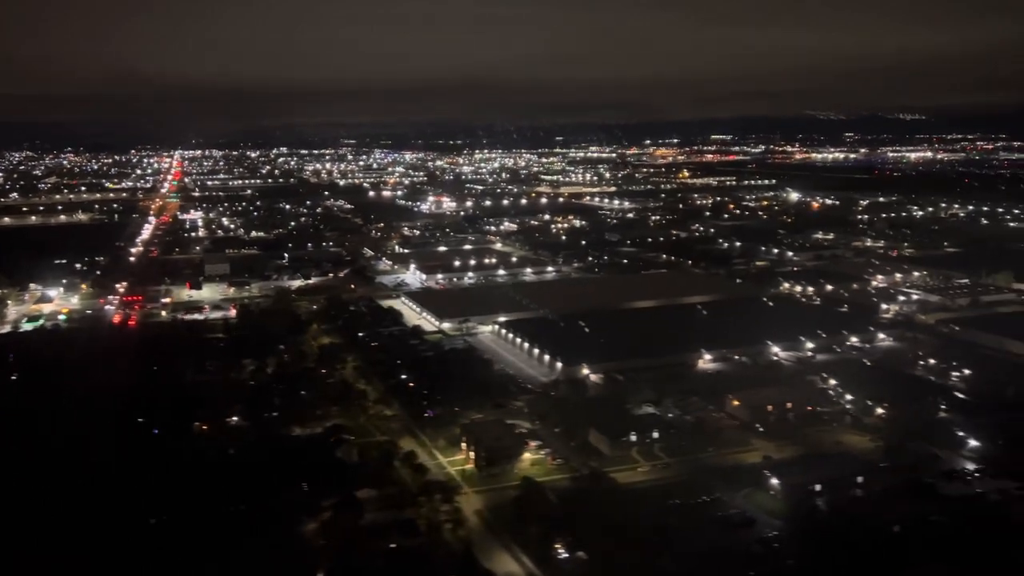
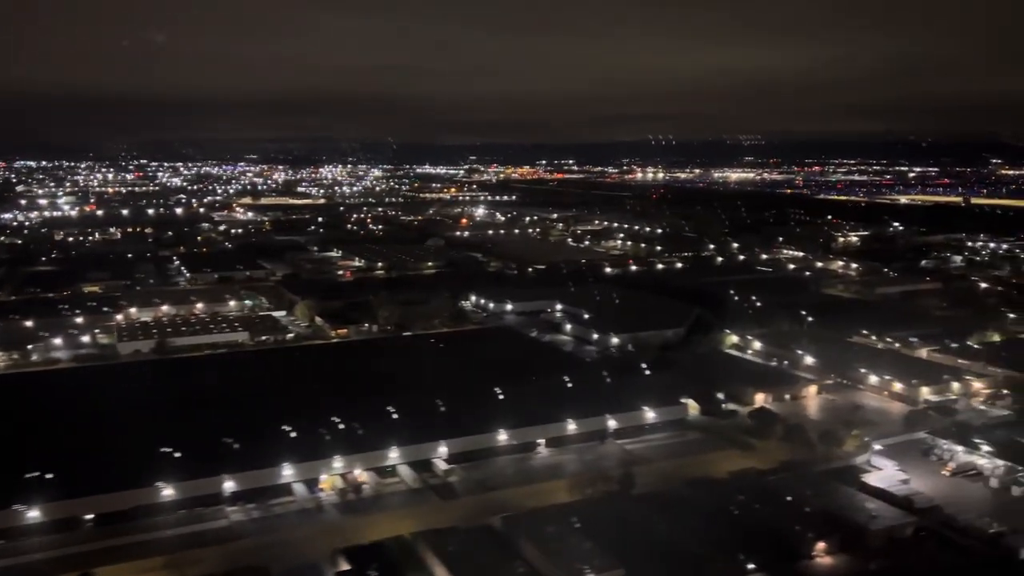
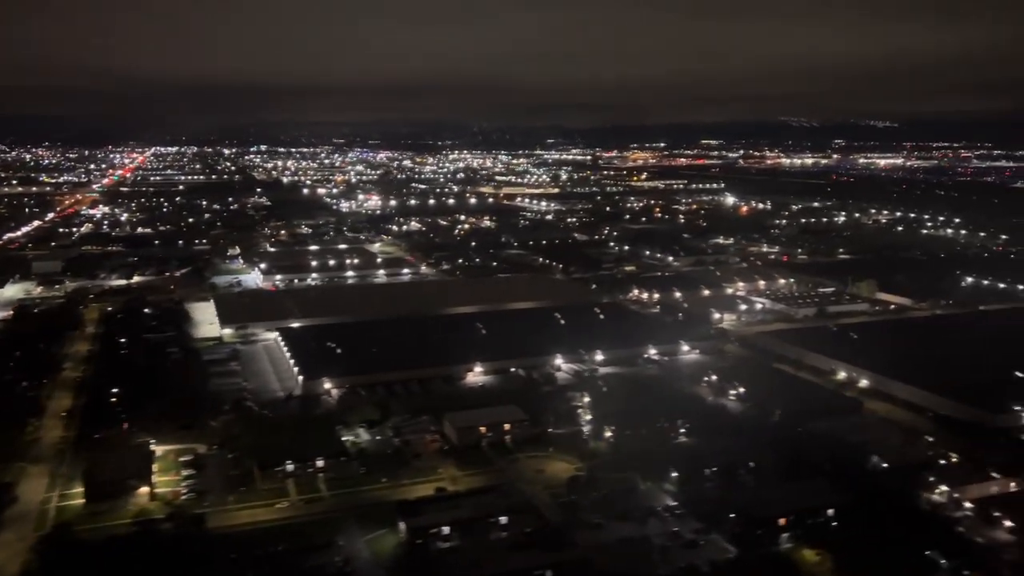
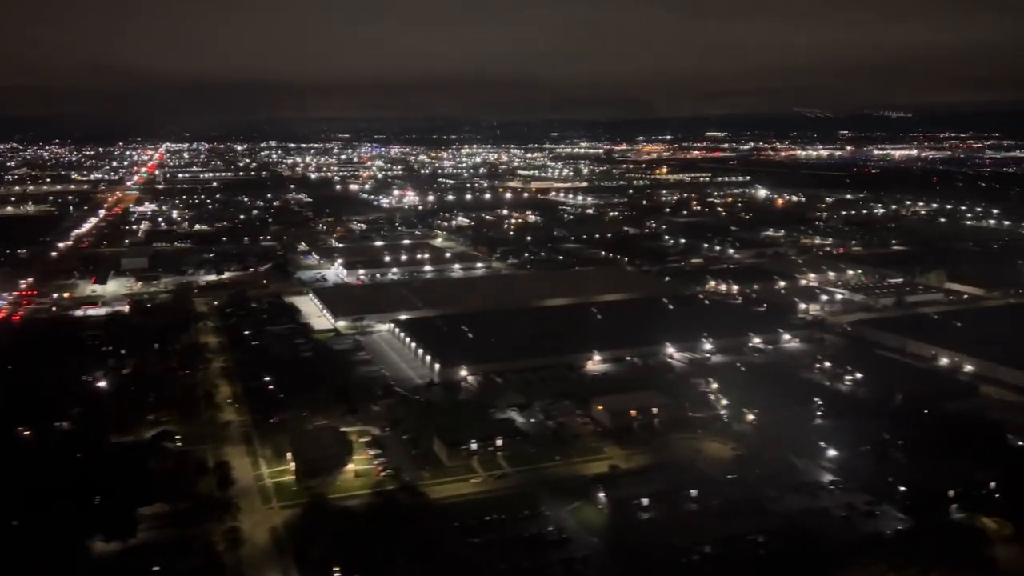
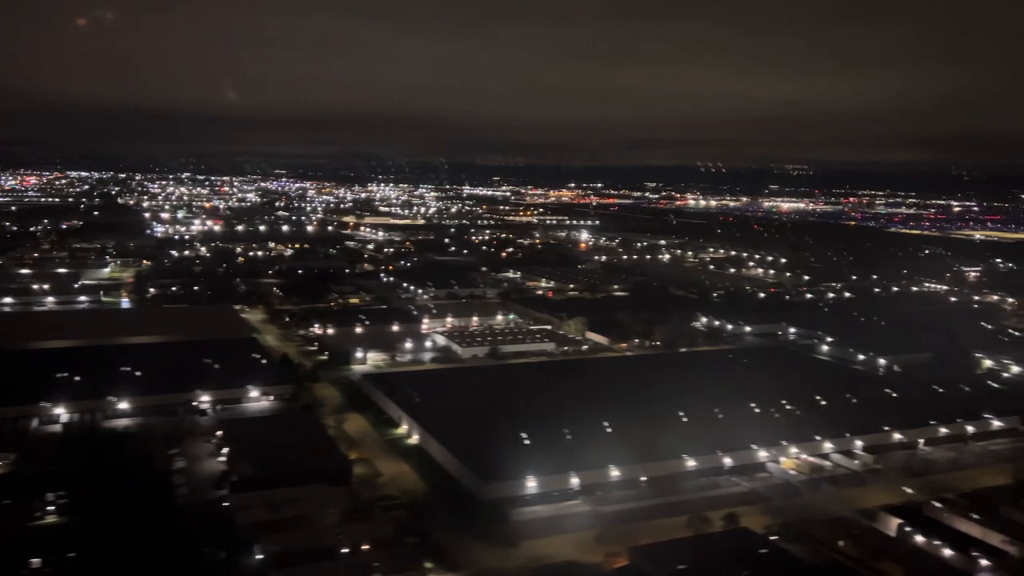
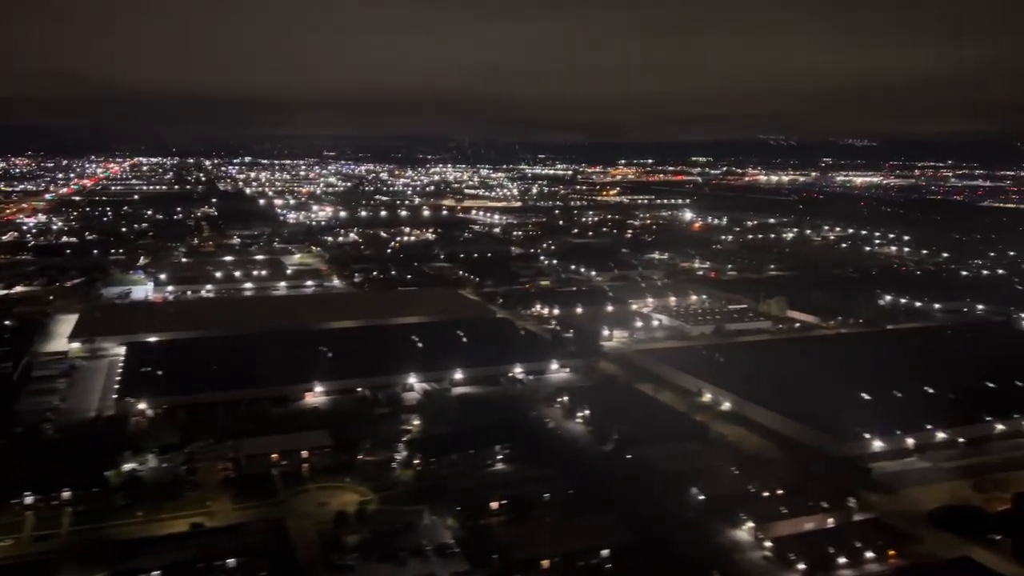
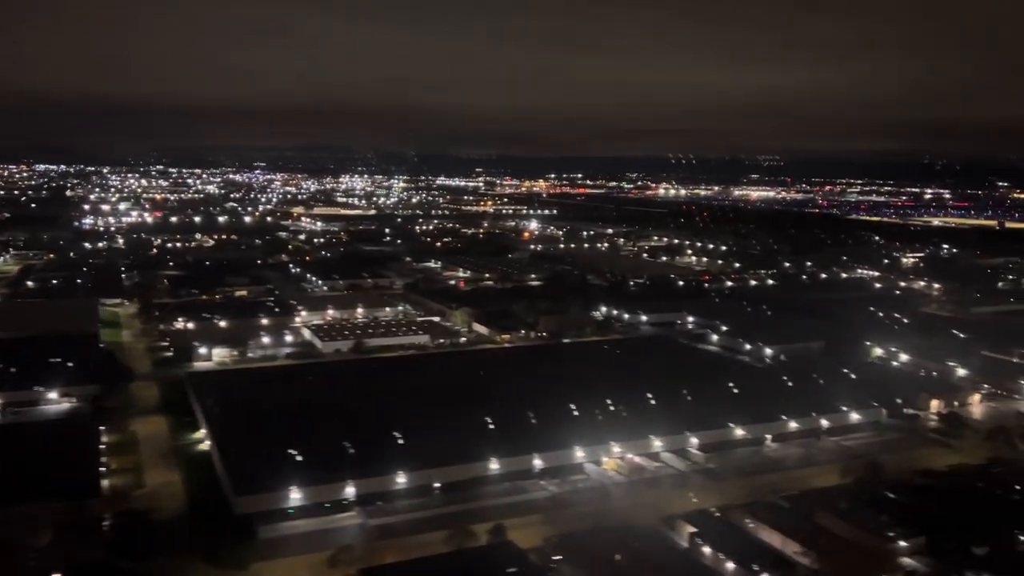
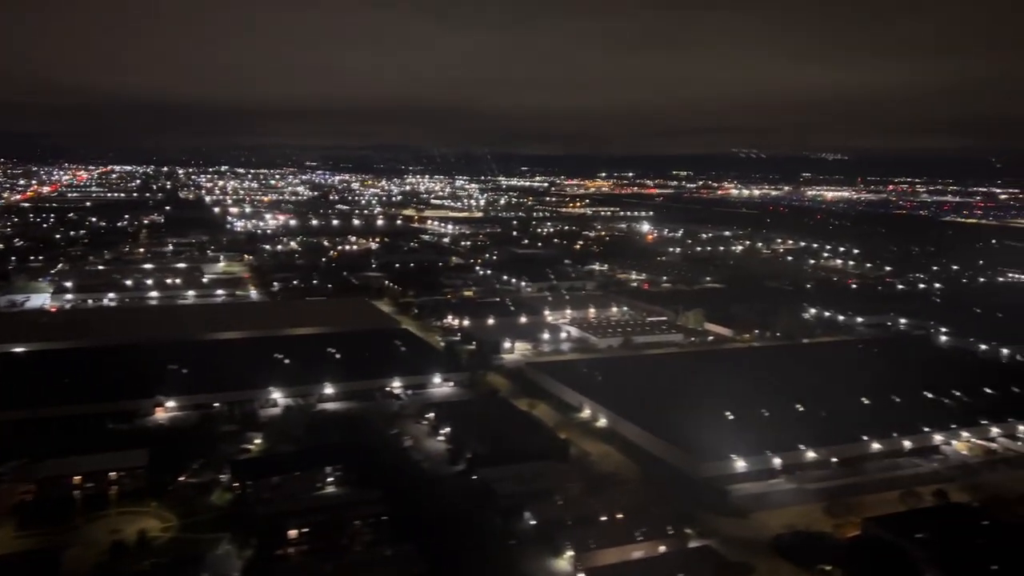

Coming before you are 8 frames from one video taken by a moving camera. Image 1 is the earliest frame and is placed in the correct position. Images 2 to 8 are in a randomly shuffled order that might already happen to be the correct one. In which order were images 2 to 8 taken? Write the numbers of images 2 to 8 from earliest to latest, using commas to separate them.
4, 3, 6, 8, 5, 7, 2
